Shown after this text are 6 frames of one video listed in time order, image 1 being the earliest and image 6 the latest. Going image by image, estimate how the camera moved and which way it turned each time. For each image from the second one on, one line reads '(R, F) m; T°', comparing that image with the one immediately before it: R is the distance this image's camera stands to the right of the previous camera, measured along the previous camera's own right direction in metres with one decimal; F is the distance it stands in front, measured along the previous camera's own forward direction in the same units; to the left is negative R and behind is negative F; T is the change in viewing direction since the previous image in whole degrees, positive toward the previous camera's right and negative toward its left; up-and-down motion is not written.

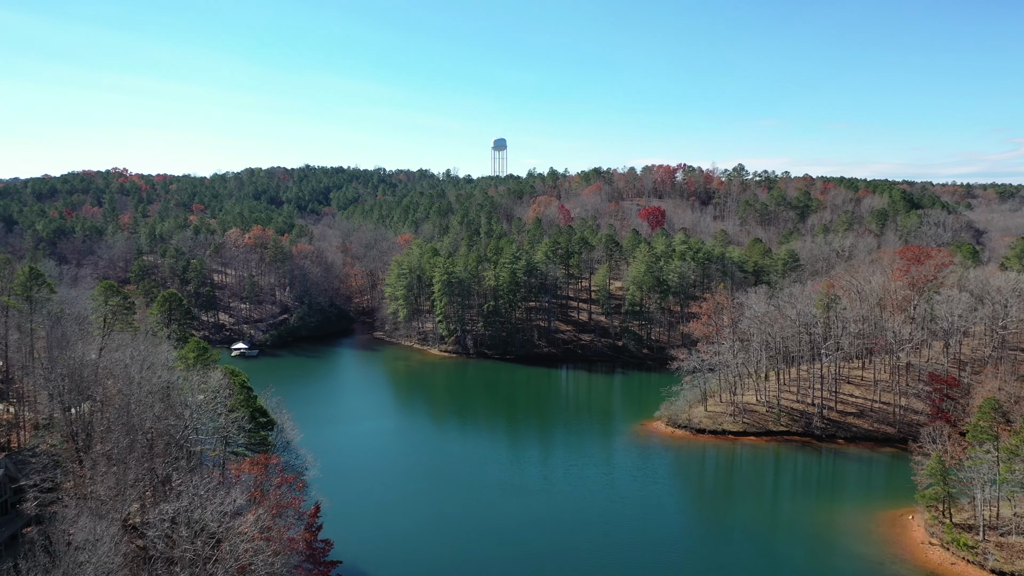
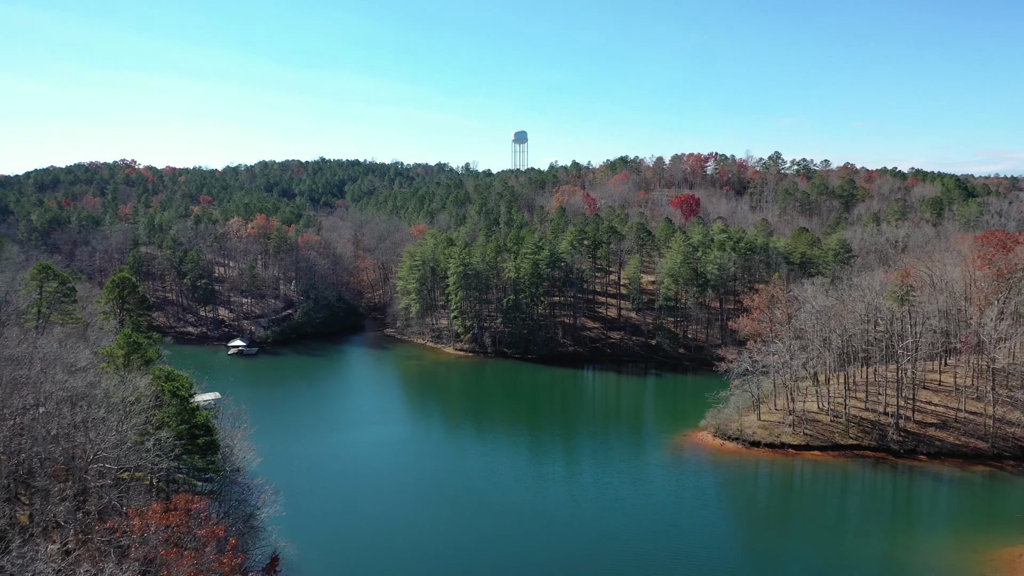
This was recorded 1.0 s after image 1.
(-0.2, +7.1) m; -1°
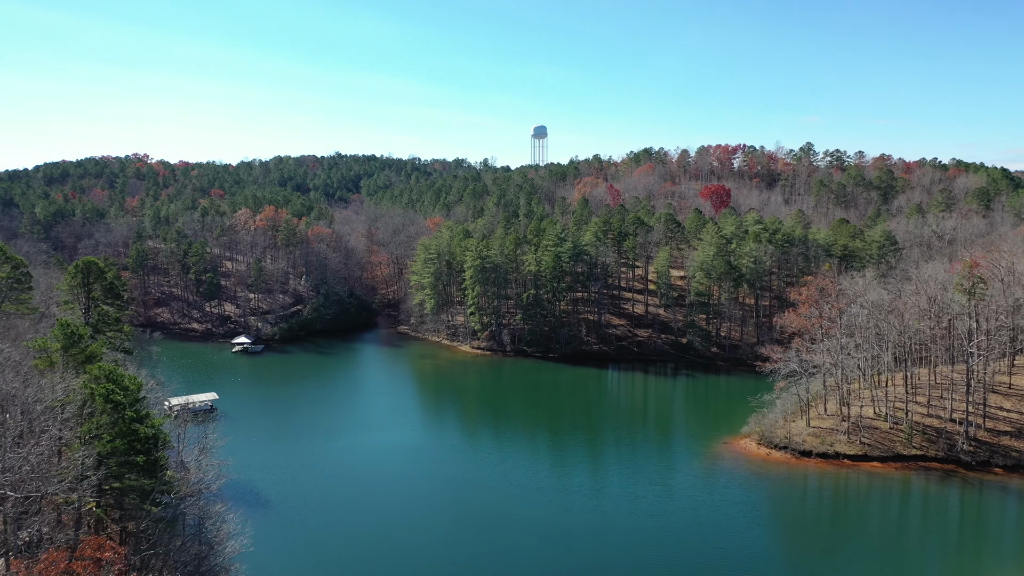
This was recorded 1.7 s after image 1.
(-0.2, +4.5) m; -1°
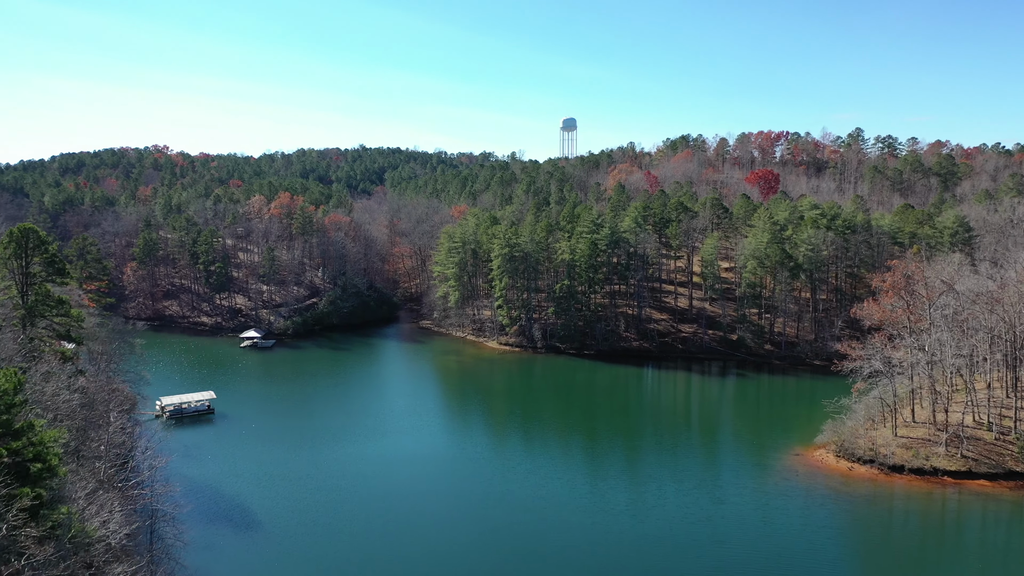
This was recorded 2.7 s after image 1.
(-0.4, +5.9) m; -2°
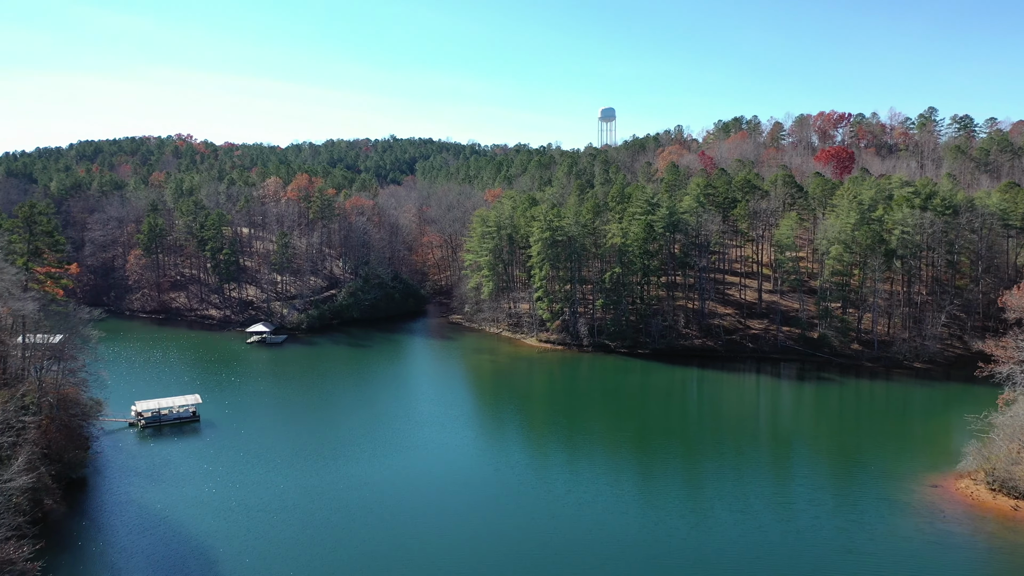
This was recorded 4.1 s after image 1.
(-0.6, +8.0) m; -2°
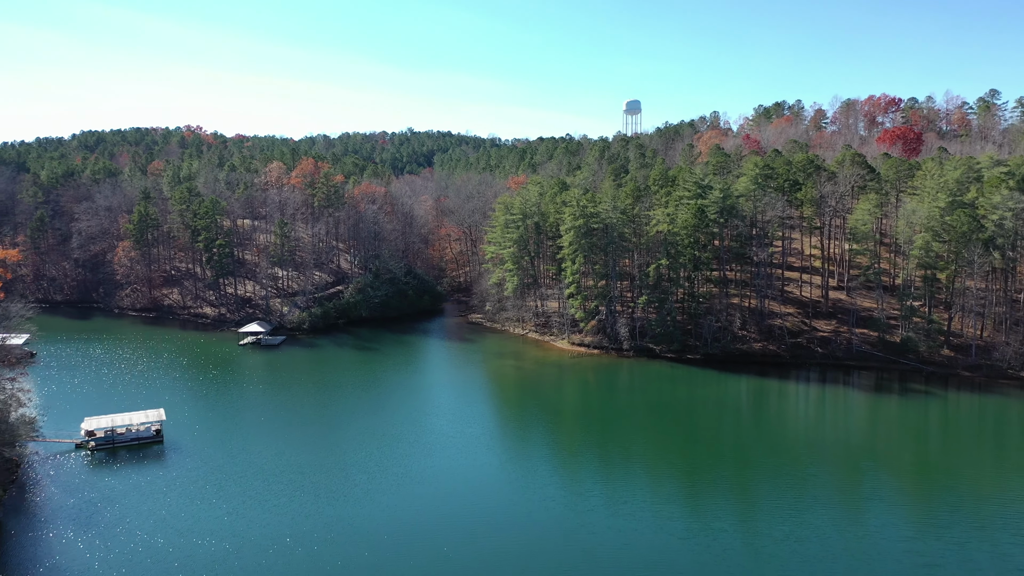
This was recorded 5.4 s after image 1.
(-0.6, +7.0) m; -1°
